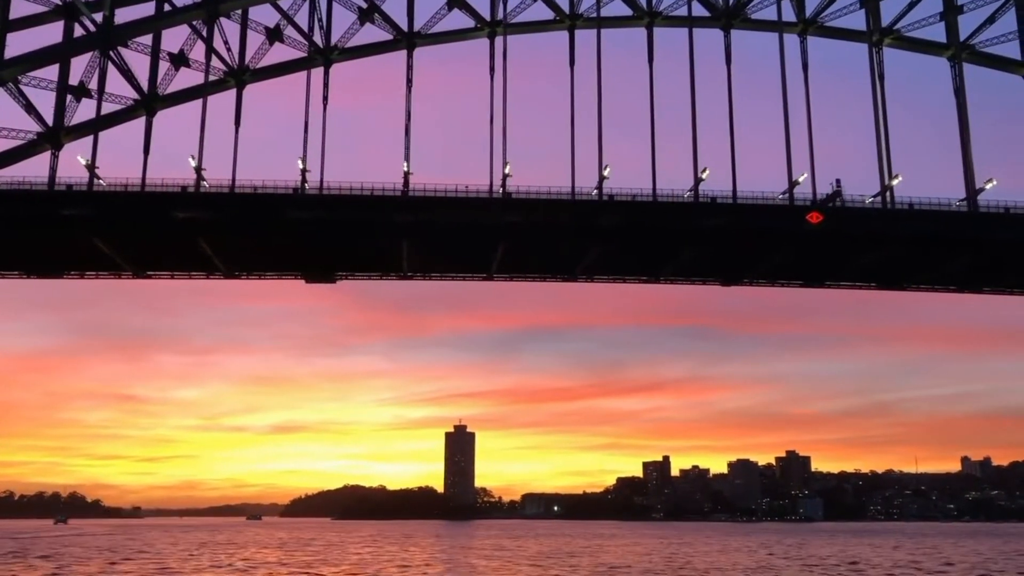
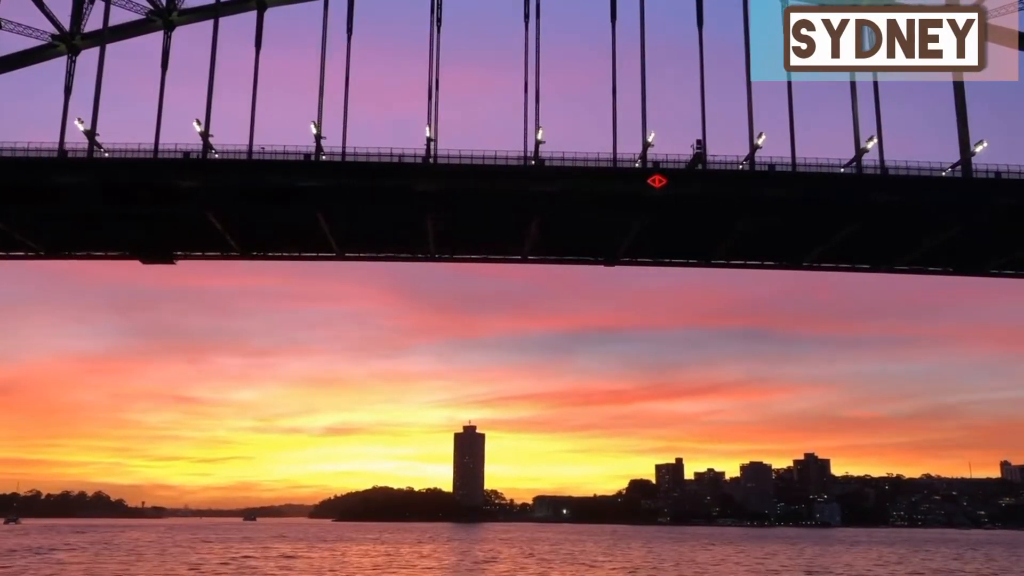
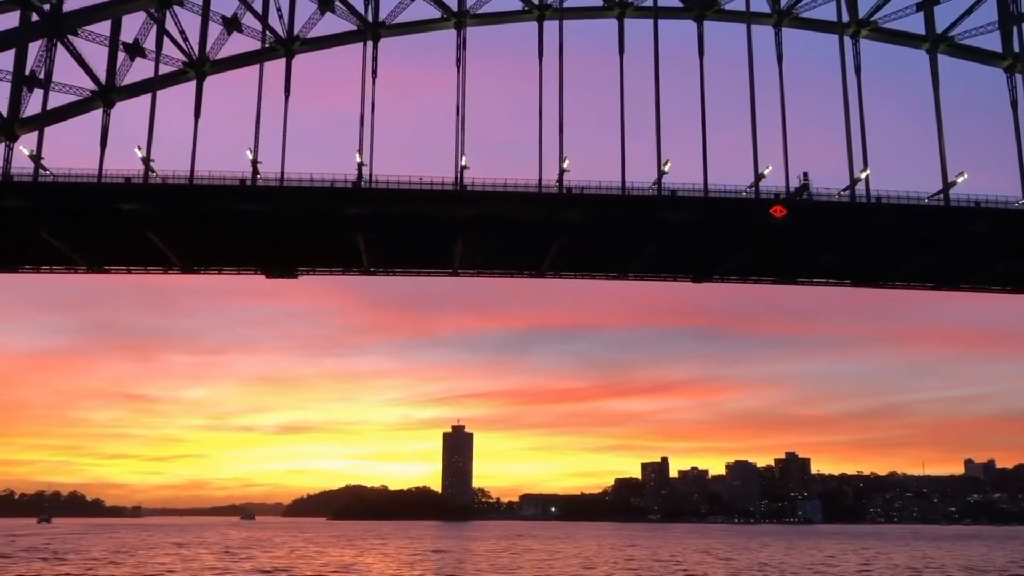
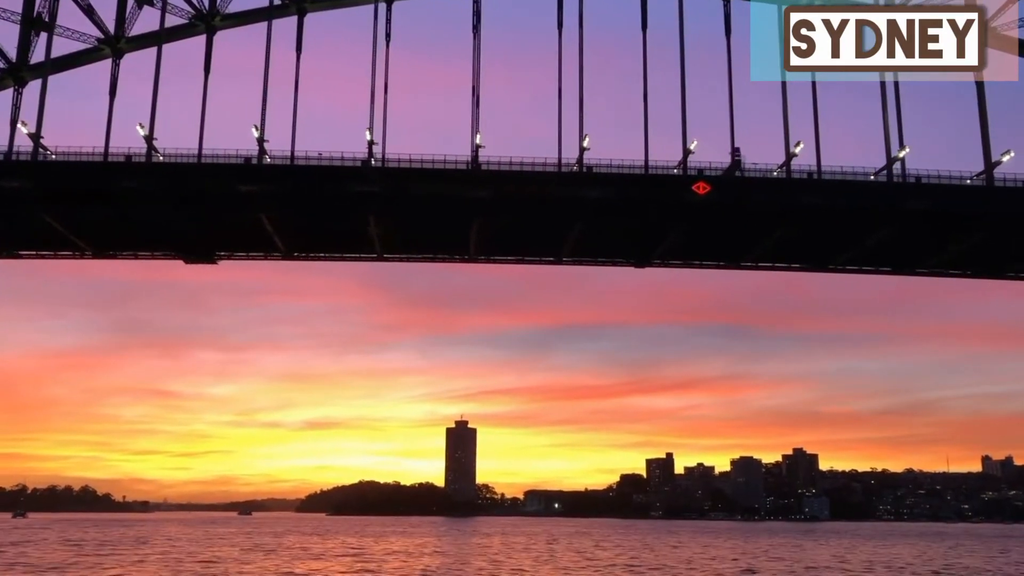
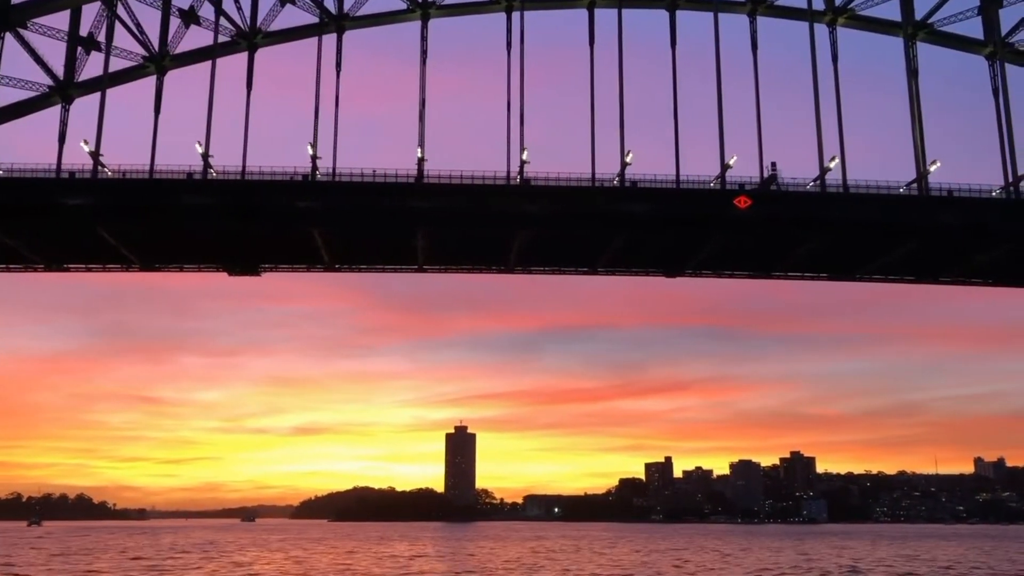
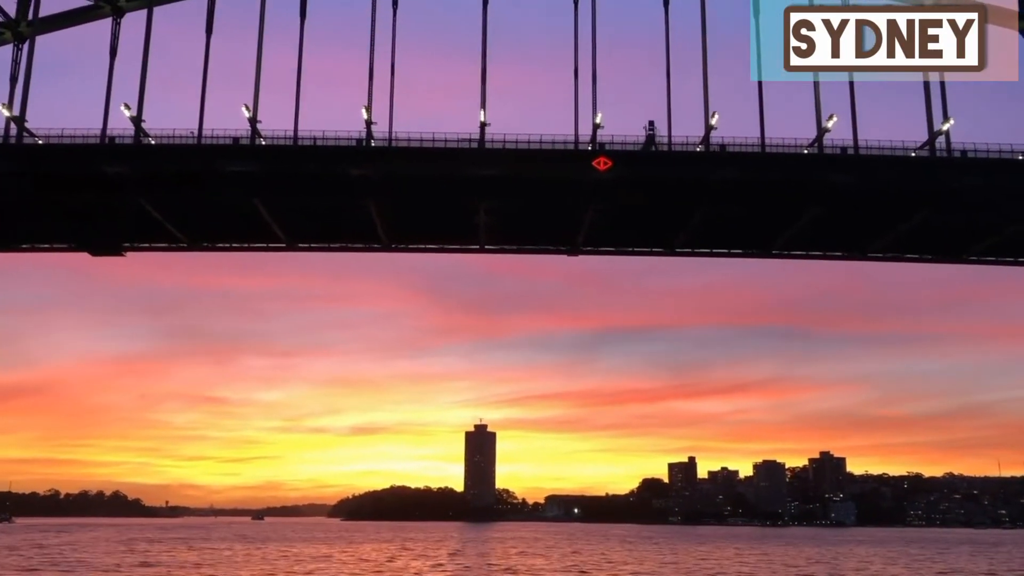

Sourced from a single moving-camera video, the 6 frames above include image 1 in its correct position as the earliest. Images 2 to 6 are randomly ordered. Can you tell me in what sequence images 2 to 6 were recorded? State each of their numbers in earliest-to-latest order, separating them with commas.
3, 5, 4, 2, 6
